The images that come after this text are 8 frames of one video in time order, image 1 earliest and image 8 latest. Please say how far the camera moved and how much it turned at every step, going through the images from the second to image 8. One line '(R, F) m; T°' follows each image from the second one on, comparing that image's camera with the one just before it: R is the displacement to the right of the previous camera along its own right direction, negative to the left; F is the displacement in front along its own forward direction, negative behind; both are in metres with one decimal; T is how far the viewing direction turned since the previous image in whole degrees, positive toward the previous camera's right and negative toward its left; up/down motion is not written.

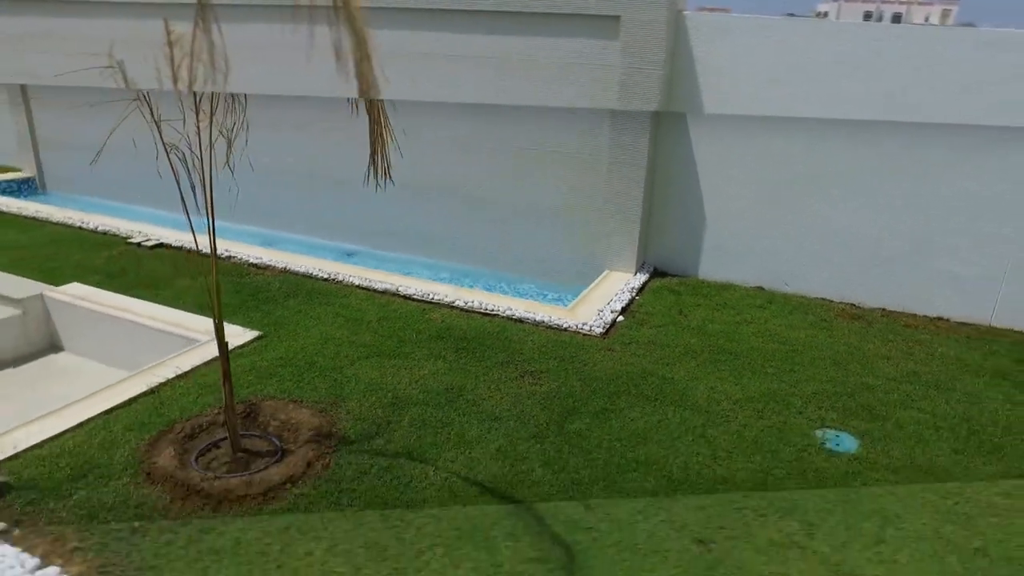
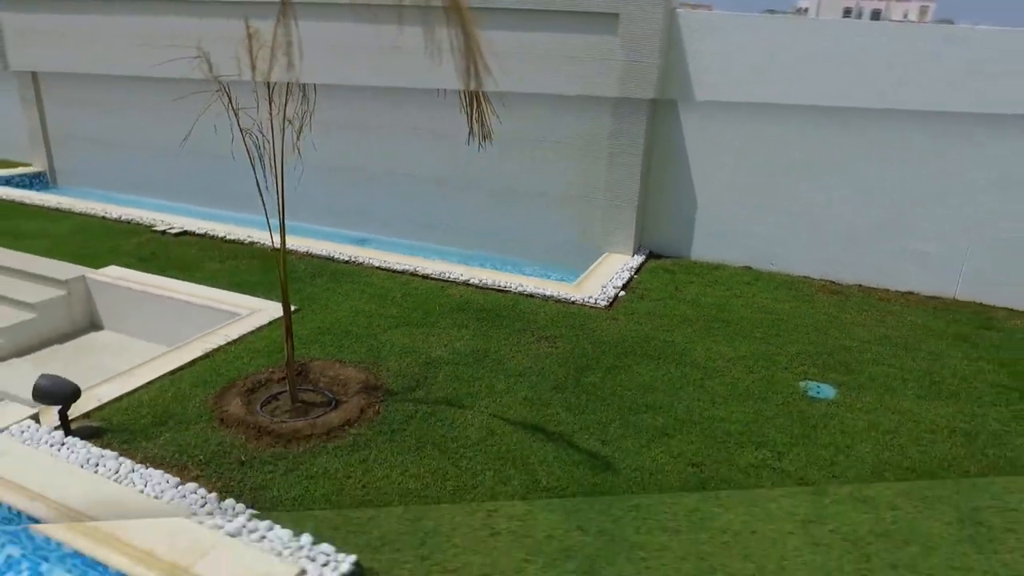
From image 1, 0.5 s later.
(-0.2, -0.6) m; +1°
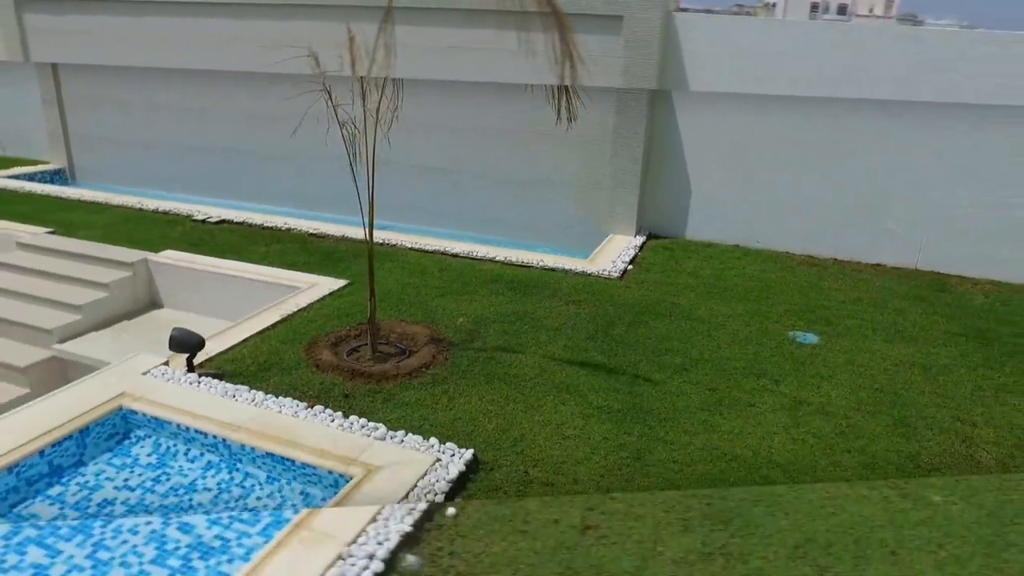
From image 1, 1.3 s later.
(-0.5, -1.0) m; +2°
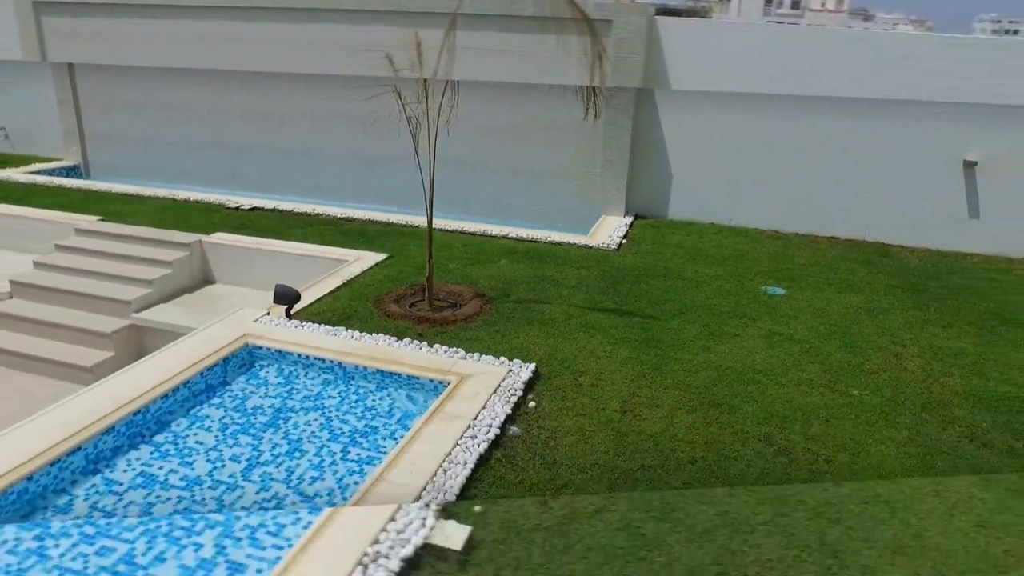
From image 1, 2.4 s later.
(-0.6, -1.4) m; +3°
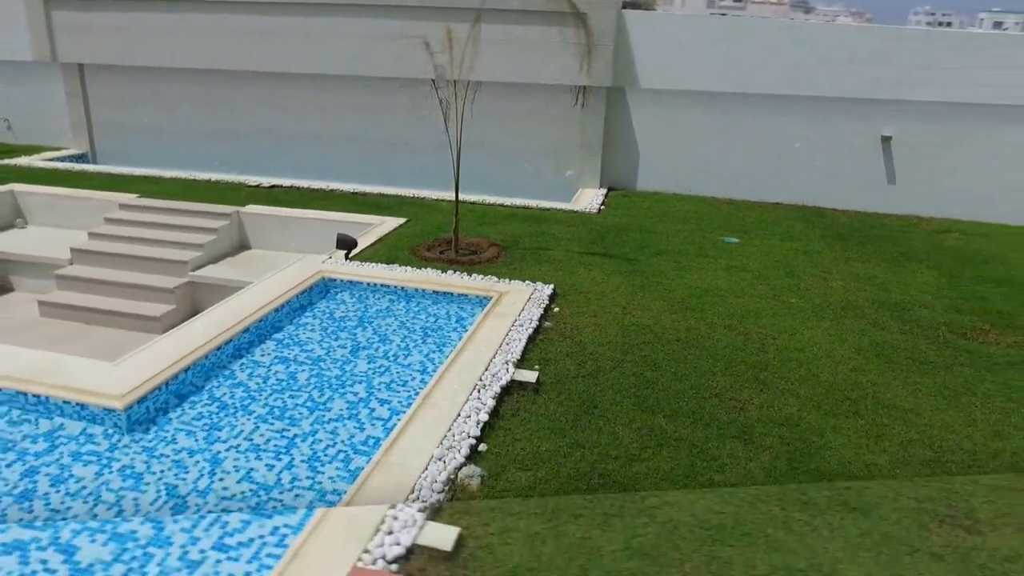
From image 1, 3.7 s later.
(-0.6, -1.7) m; +3°
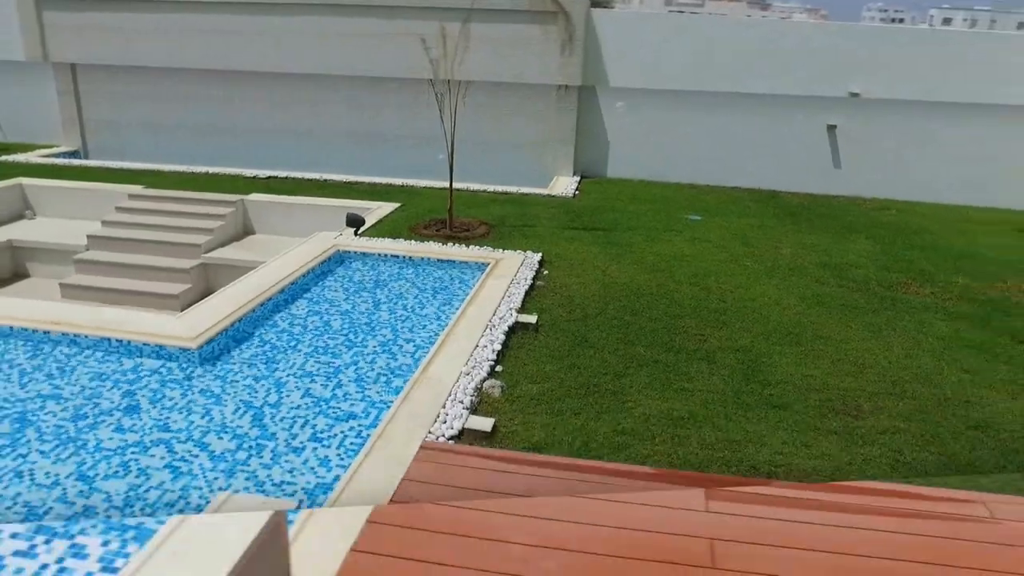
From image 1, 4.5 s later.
(-0.3, -1.1) m; +2°
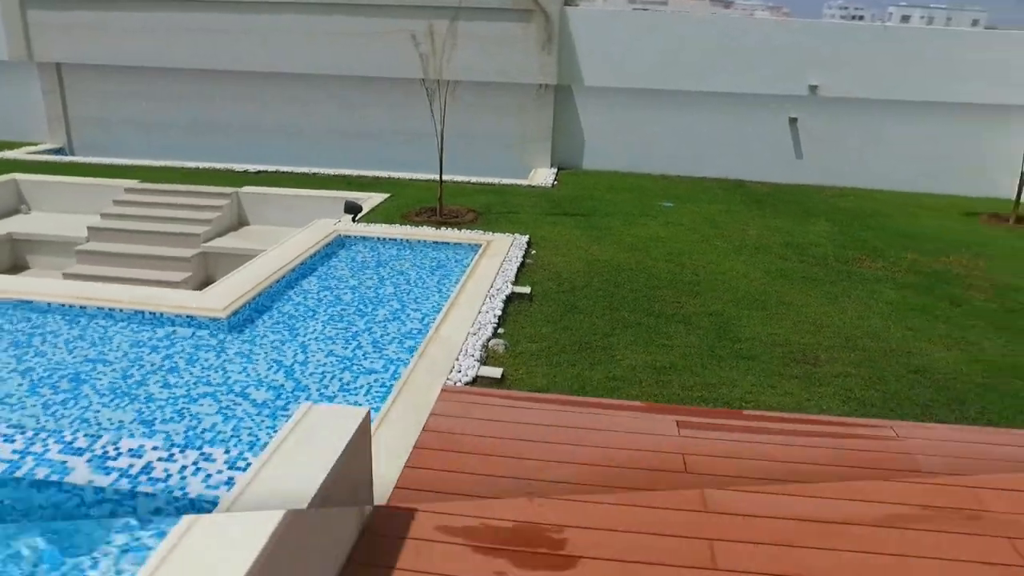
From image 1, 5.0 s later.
(-0.2, -0.7) m; +2°
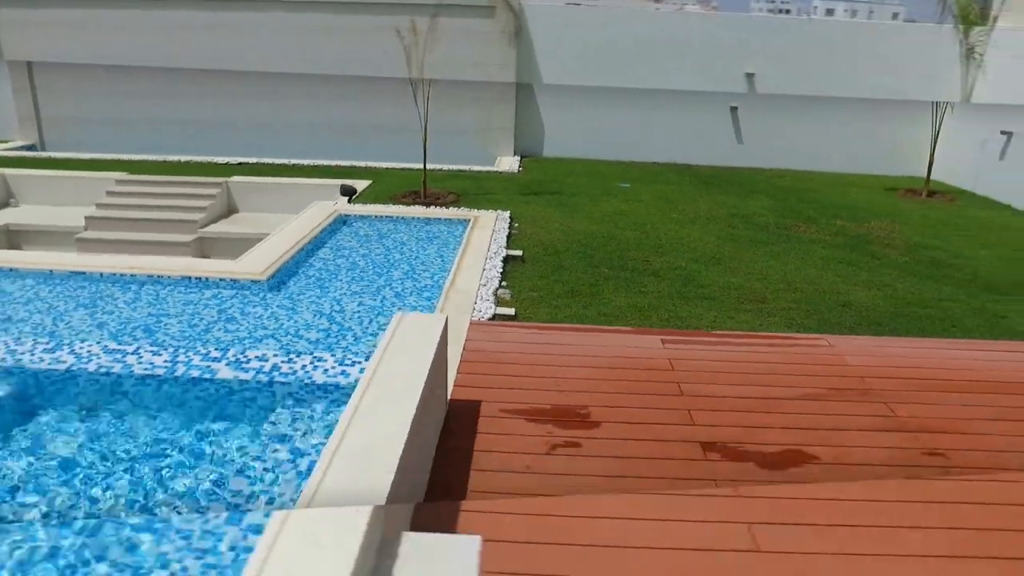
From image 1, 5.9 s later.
(-0.5, -1.2) m; +4°
